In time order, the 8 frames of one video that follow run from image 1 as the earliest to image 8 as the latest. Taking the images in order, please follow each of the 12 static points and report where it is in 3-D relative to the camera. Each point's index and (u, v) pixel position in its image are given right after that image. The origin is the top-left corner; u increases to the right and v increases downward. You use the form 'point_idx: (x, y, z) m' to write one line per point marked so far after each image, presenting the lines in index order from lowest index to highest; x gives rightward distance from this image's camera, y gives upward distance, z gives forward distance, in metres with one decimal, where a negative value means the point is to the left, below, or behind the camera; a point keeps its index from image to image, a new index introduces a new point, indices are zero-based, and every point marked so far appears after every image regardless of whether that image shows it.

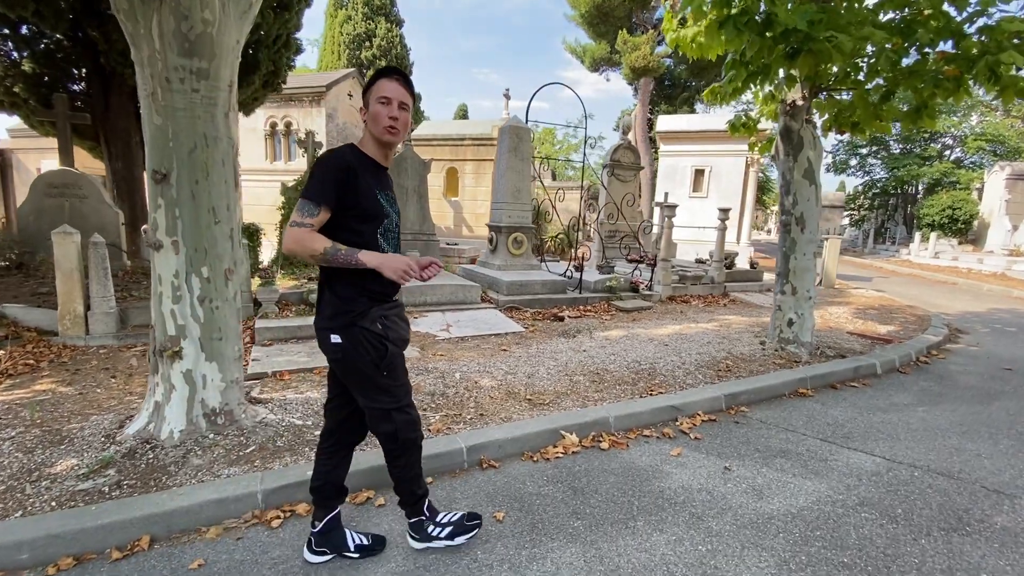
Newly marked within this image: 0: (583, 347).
0: (+0.7, -0.6, +4.9) m
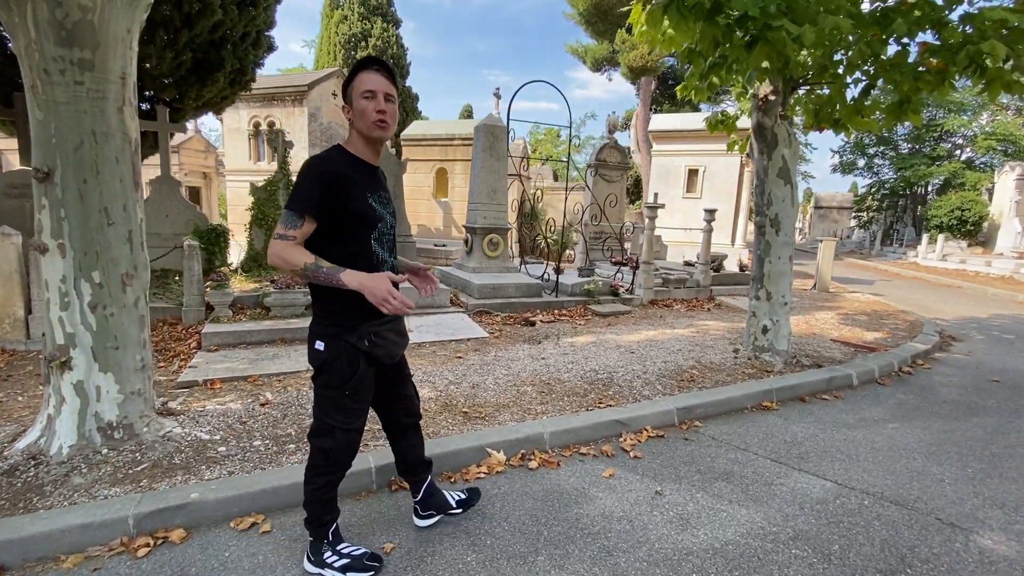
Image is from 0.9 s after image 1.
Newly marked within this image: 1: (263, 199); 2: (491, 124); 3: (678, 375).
0: (+0.3, -0.6, +4.7) m
1: (-3.5, +1.2, +6.7) m
2: (-0.3, +2.4, +7.0) m
3: (+1.5, -0.8, +4.2) m
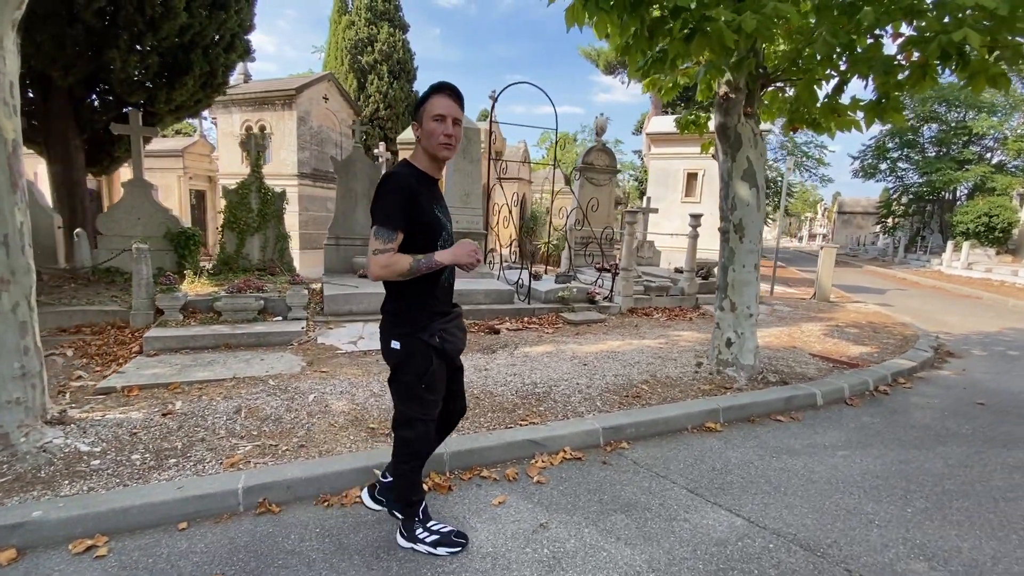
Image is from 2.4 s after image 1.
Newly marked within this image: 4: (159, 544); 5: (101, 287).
0: (-0.2, -0.7, +4.4) m
1: (-3.9, +1.2, +6.7) m
2: (-0.7, +2.3, +6.8) m
3: (+0.9, -0.9, +4.0) m
4: (-1.6, -1.2, +2.2) m
5: (-4.9, 0.0, +5.8) m
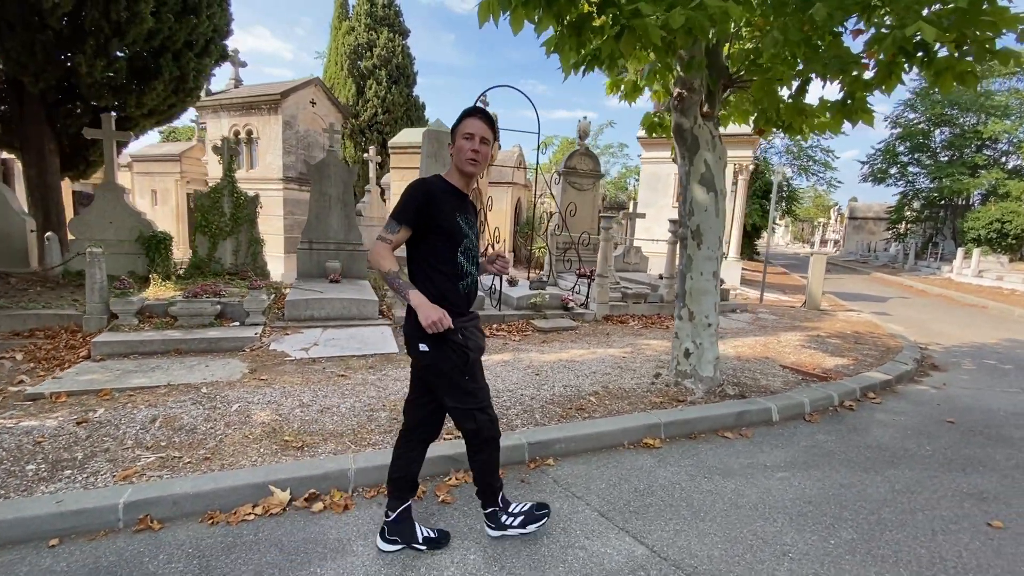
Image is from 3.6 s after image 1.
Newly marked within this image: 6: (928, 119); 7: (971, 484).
0: (-0.7, -0.8, +4.3) m
1: (-4.3, +1.1, +6.7) m
2: (-1.1, +2.2, +6.7) m
3: (+0.4, -0.9, +3.8) m
4: (-2.1, -1.2, +2.1) m
5: (-5.4, 0.0, +5.8) m
6: (+16.2, +6.6, +18.9) m
7: (+2.7, -1.1, +2.8) m
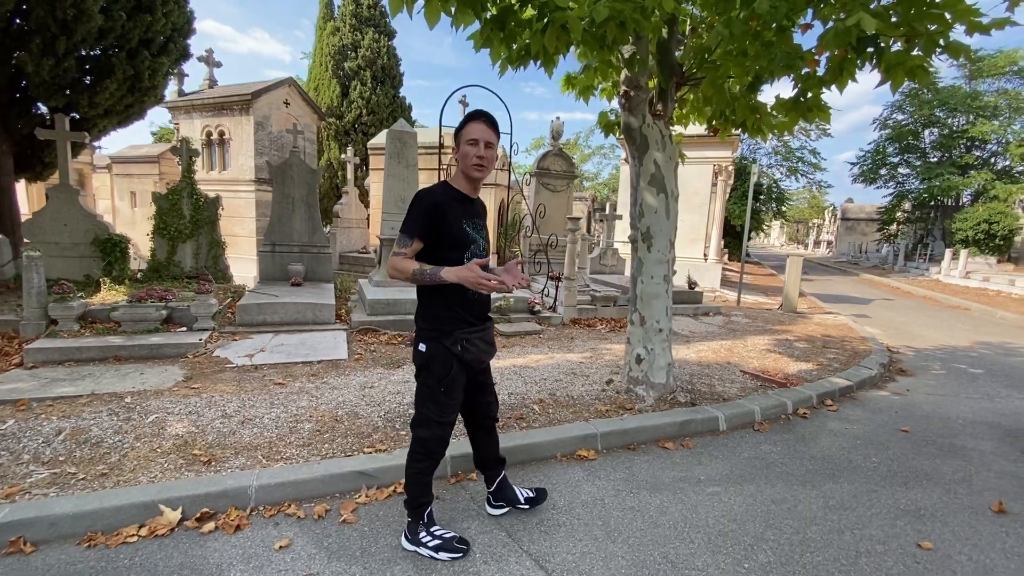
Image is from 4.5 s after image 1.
0: (-1.2, -0.8, +4.2) m
1: (-4.7, +1.1, +6.5) m
2: (-1.6, +2.2, +6.6) m
3: (0.0, -0.9, +3.7) m
4: (-2.6, -1.2, +1.9) m
5: (-5.8, -0.1, +5.6) m
6: (+15.7, +6.6, +18.8) m
7: (+2.2, -1.2, +2.7) m
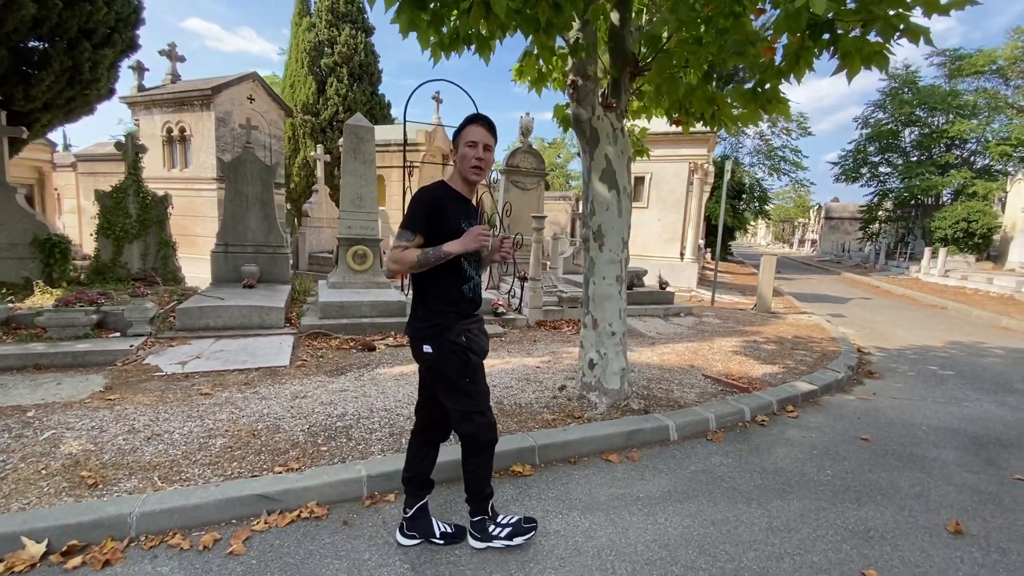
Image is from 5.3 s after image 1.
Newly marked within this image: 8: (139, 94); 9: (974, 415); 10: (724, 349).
0: (-1.6, -0.8, +3.9) m
1: (-5.2, +1.1, +6.2) m
2: (-2.1, +2.2, +6.3) m
3: (-0.5, -1.0, +3.4) m
4: (-3.0, -1.2, +1.7) m
5: (-6.3, -0.1, +5.3) m
6: (+15.0, +6.6, +18.8) m
7: (+1.8, -1.2, +2.5) m
8: (-7.5, +3.9, +9.7) m
9: (+3.8, -1.0, +3.9) m
10: (+2.4, -0.7, +5.5) m
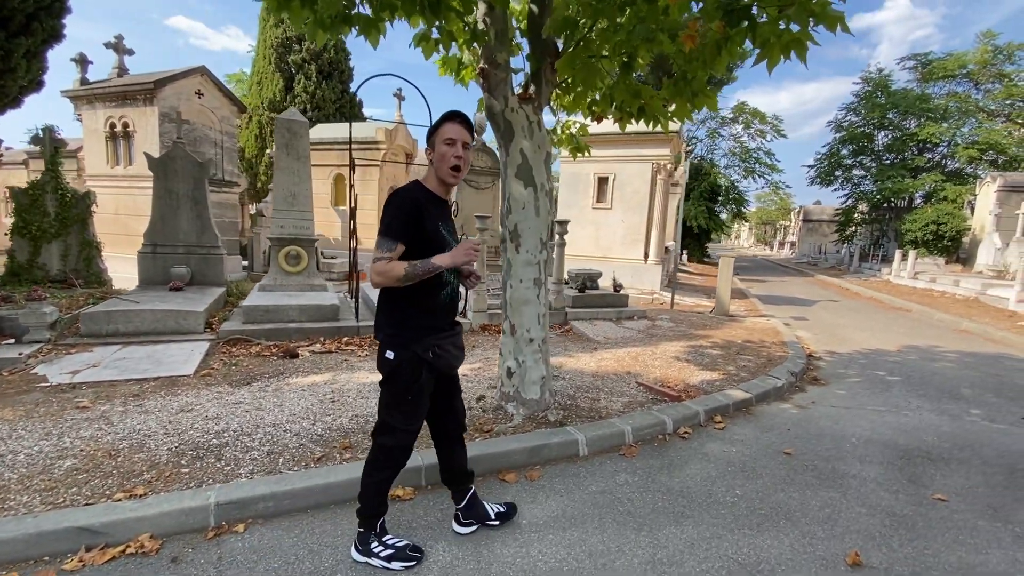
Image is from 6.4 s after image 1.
0: (-2.3, -0.8, +3.6) m
1: (-6.0, +1.0, +5.9) m
2: (-2.8, +2.1, +6.0) m
3: (-1.1, -1.0, +3.2) m
4: (-3.6, -1.3, +1.3) m
5: (-7.0, -0.2, +4.9) m
6: (+14.0, +6.5, +18.9) m
7: (+1.1, -1.2, +2.2) m
8: (-8.3, +3.9, +9.3) m
9: (+3.1, -1.1, +3.8) m
10: (+1.7, -0.7, +5.3) m
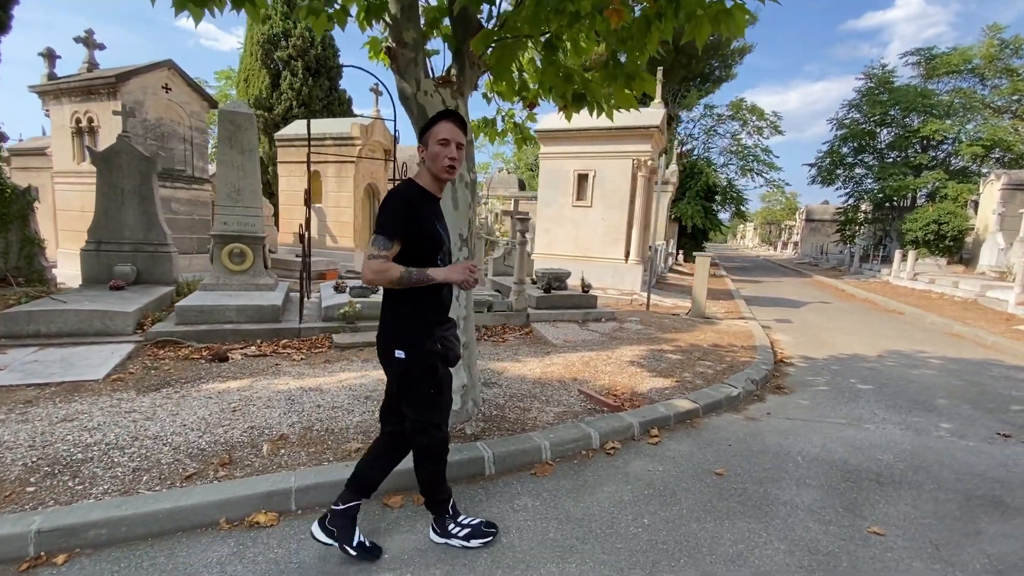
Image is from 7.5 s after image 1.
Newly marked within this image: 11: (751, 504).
0: (-2.9, -0.8, +3.4) m
1: (-6.5, +1.0, +5.7) m
2: (-3.3, +2.1, +5.8) m
3: (-1.7, -1.0, +2.9) m
4: (-4.2, -1.3, +1.1) m
5: (-7.6, -0.1, +4.7) m
6: (+13.7, +6.5, +18.4) m
7: (+0.5, -1.2, +1.9) m
8: (-8.8, +3.9, +9.1) m
9: (+2.5, -1.1, +3.4) m
10: (+1.1, -0.7, +4.9) m
11: (+1.3, -1.1, +2.6) m
